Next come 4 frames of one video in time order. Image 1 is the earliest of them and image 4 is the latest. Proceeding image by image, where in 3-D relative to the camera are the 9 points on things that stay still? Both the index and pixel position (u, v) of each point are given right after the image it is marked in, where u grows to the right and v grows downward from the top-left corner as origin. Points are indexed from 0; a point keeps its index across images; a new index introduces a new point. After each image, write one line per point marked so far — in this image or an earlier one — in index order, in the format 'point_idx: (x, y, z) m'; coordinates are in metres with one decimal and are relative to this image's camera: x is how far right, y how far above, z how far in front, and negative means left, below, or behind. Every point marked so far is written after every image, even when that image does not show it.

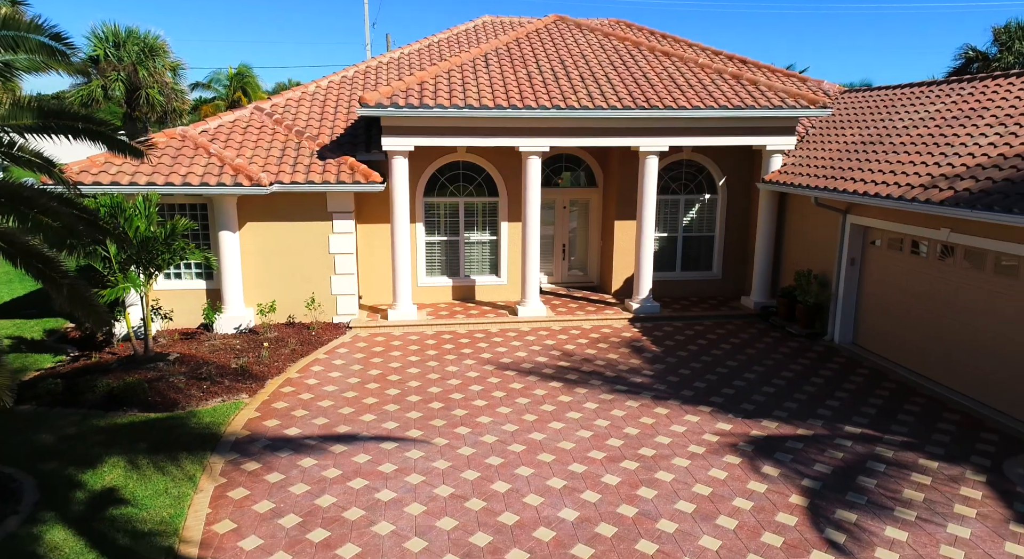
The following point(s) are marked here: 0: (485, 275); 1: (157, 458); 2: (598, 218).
0: (-0.5, +0.1, +14.2) m
1: (-3.8, -1.9, +7.3) m
2: (+1.8, +1.3, +14.7) m
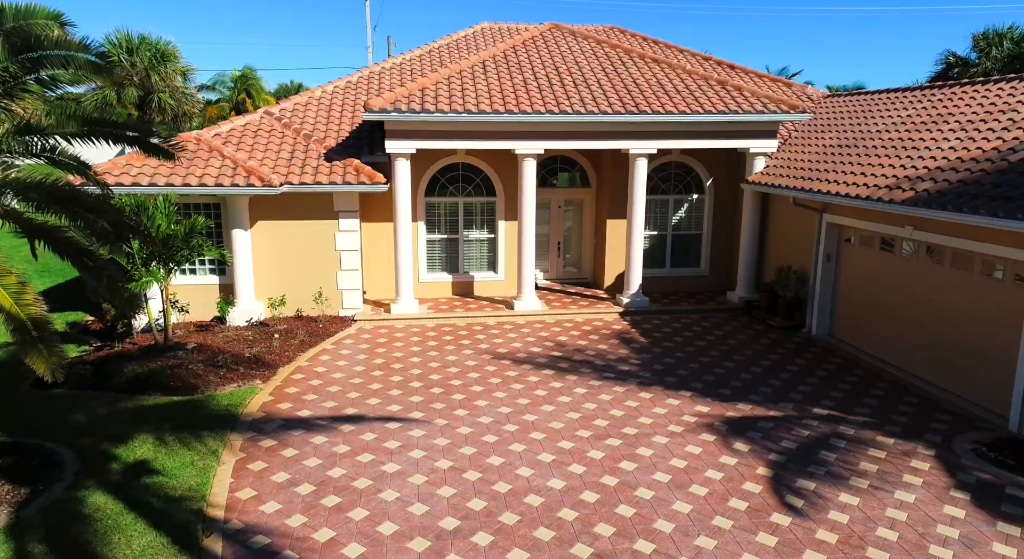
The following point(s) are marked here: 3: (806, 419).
0: (-0.6, +0.2, +14.9) m
1: (-3.9, -1.8, +8.0) m
2: (+1.8, +1.4, +15.4) m
3: (+3.7, -1.7, +8.6) m
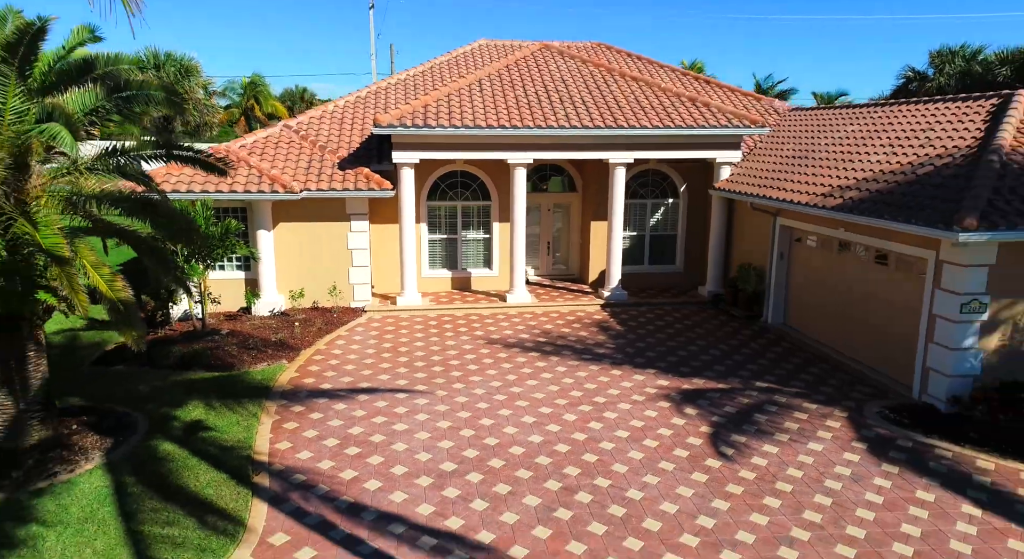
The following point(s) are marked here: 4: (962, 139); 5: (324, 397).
0: (-0.8, +0.3, +16.5) m
1: (-4.0, -1.7, +9.7) m
2: (+1.6, +1.5, +17.0) m
3: (+3.5, -1.6, +10.3) m
4: (+6.8, +2.2, +10.4) m
5: (-2.8, -1.7, +10.1) m
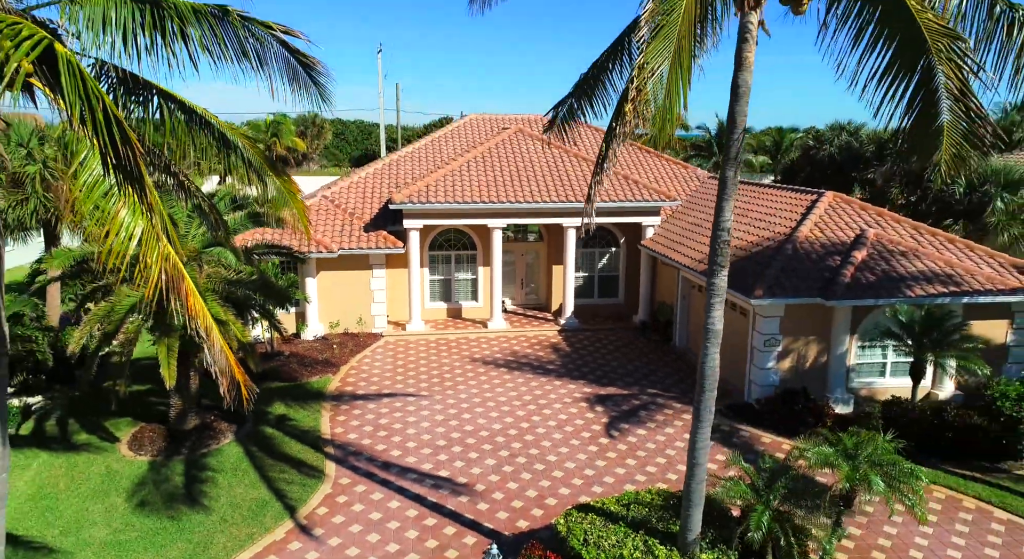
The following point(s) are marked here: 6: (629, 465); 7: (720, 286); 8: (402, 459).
0: (-1.4, -0.7, +21.7) m
1: (-4.6, -2.7, +14.9) m
2: (+1.0, +0.6, +22.2) m
3: (+2.9, -2.6, +15.4) m
4: (+6.2, +1.2, +15.6) m
5: (-3.4, -2.6, +15.3) m
6: (+2.0, -3.2, +11.9) m
7: (+2.3, -0.1, +7.6) m
8: (-2.0, -3.2, +12.3) m
